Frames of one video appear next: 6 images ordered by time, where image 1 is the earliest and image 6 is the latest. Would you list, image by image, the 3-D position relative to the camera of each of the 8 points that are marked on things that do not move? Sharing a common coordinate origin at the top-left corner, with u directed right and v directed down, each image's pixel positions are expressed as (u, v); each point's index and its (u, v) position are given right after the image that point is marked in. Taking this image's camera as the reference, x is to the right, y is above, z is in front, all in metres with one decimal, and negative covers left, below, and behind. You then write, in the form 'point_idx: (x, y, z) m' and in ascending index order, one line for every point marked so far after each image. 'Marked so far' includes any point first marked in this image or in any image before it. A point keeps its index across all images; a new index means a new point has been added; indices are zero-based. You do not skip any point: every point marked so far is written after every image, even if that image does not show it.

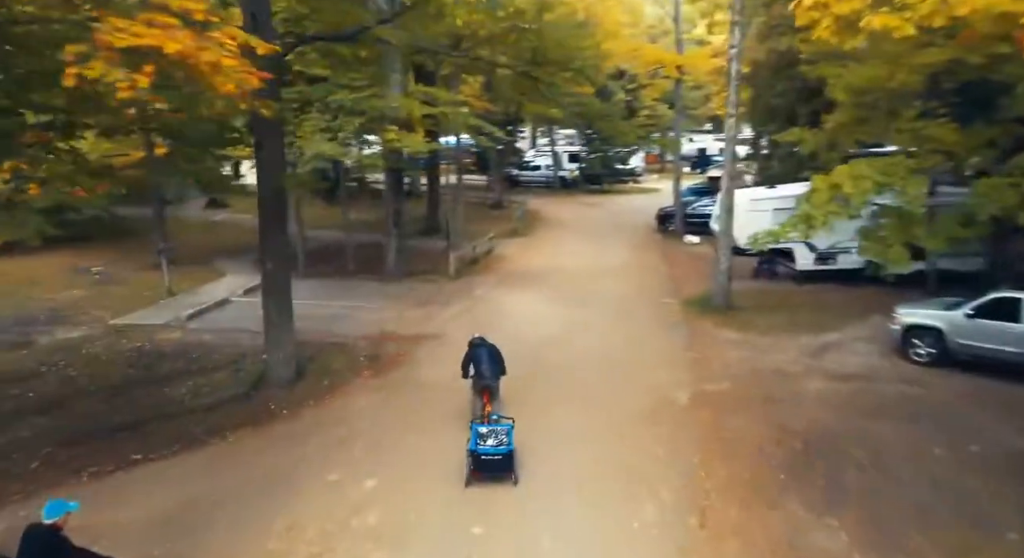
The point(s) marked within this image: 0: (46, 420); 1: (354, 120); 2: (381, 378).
0: (-6.4, -2.0, +8.9) m
1: (-3.9, +4.0, +15.6) m
2: (-2.3, -1.8, +11.4) m
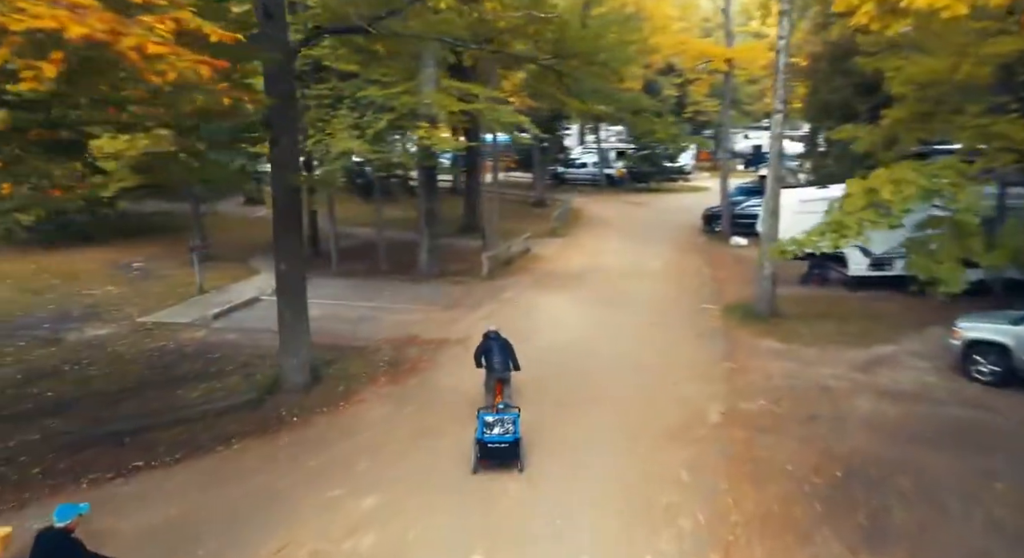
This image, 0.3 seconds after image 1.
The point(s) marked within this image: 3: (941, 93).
0: (-6.3, -2.0, +8.8) m
1: (-3.1, +3.9, +15.3) m
2: (-2.0, -1.8, +11.1) m
3: (+6.5, +2.8, +9.8) m
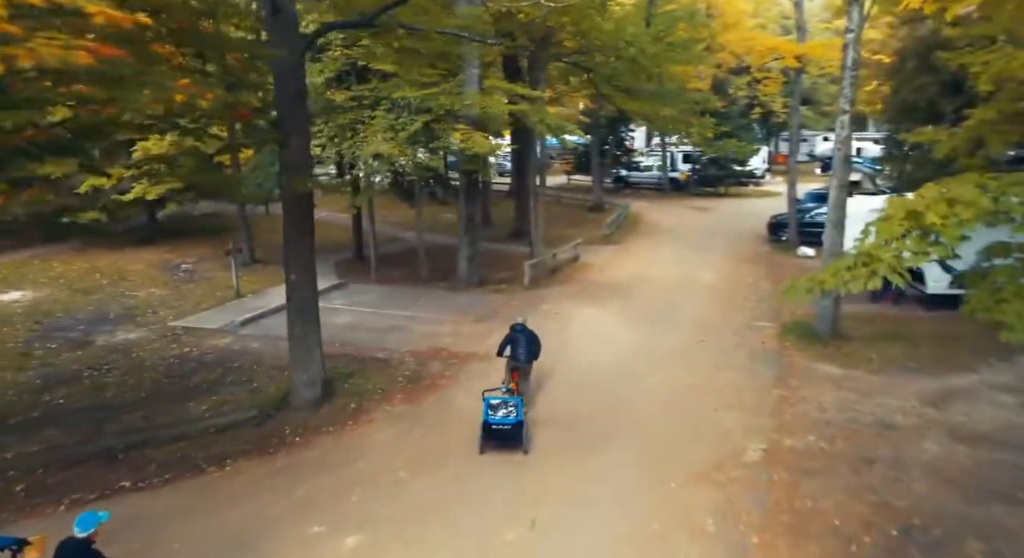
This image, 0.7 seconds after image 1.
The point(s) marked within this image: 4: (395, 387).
0: (-6.1, -2.1, +8.7) m
1: (-2.2, +3.7, +14.9) m
2: (-1.6, -2.0, +10.5) m
3: (+6.8, +2.4, +8.3) m
4: (-2.0, -1.9, +11.1) m
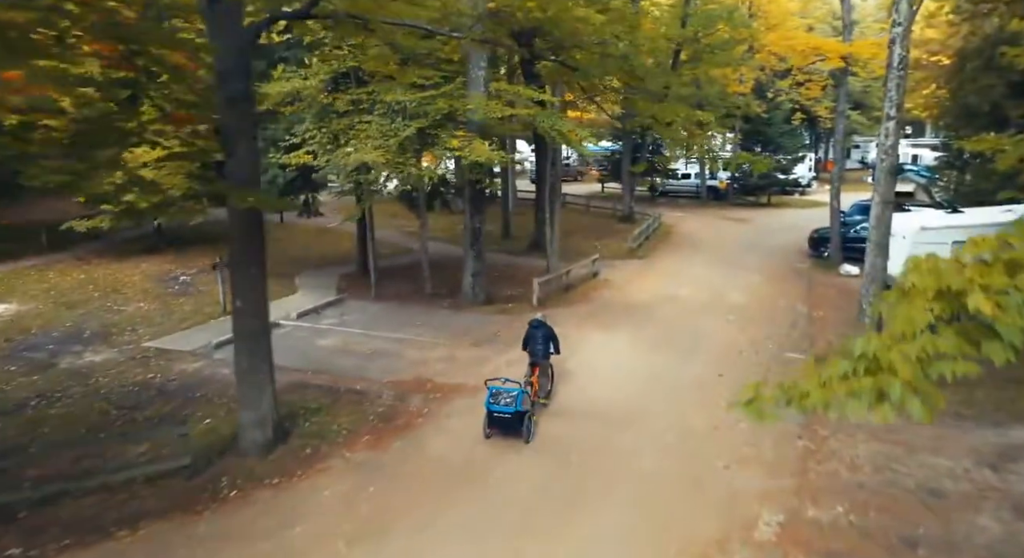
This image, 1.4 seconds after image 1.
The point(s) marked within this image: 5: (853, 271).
0: (-6.6, -2.4, +7.8) m
1: (-2.2, +3.3, +13.8) m
2: (-2.0, -2.4, +9.3) m
3: (+6.4, +1.9, +6.6) m
4: (-2.3, -2.3, +9.9) m
5: (+10.3, +0.2, +19.4) m
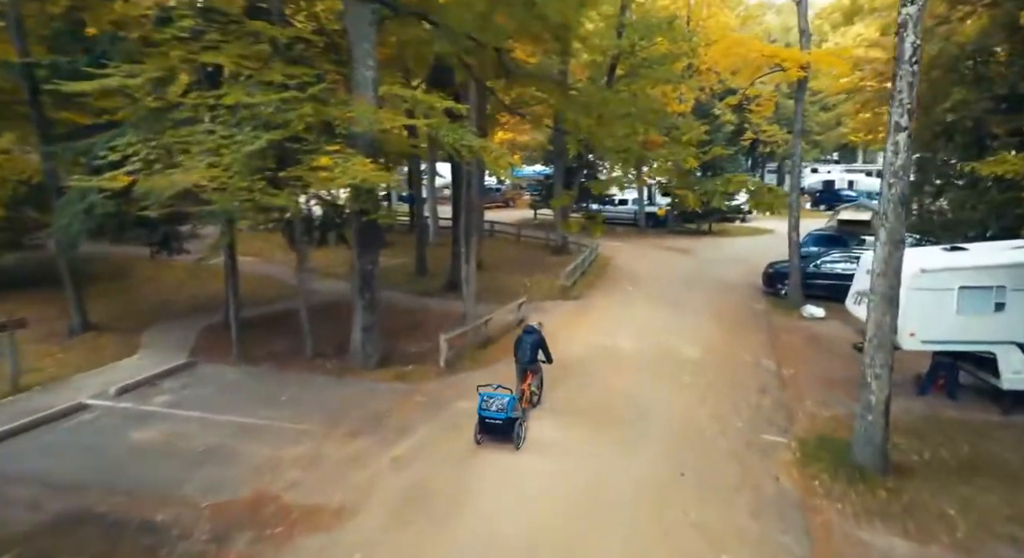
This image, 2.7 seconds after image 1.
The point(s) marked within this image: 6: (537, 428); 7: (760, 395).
0: (-7.7, -3.3, +3.7) m
1: (-3.9, +2.3, +10.3) m
2: (-3.2, -3.3, +5.6) m
3: (+5.3, +1.3, +3.9) m
4: (-3.6, -3.2, +6.2) m
5: (+8.0, -0.9, +17.0) m
6: (+0.4, -2.4, +10.3) m
7: (+4.4, -2.0, +11.4) m
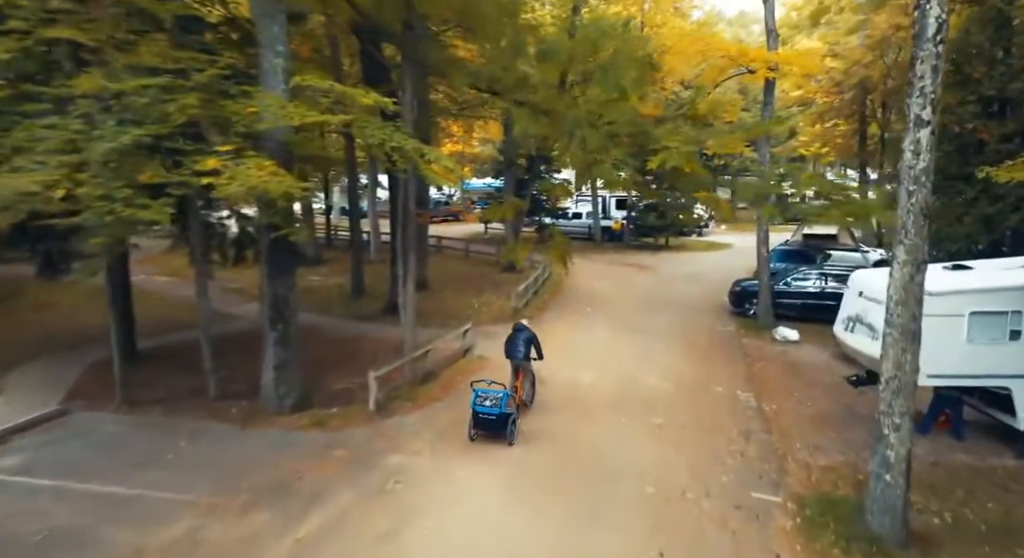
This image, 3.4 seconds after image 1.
0: (-8.0, -3.6, +1.3) m
1: (-4.8, +1.9, +8.2) m
2: (-3.7, -3.6, +3.5) m
3: (+4.9, +1.1, +2.5) m
4: (-4.1, -3.5, +4.1) m
5: (+6.7, -1.3, +15.7) m
6: (-0.4, -2.8, +8.4) m
7: (+3.5, -2.4, +9.8) m
